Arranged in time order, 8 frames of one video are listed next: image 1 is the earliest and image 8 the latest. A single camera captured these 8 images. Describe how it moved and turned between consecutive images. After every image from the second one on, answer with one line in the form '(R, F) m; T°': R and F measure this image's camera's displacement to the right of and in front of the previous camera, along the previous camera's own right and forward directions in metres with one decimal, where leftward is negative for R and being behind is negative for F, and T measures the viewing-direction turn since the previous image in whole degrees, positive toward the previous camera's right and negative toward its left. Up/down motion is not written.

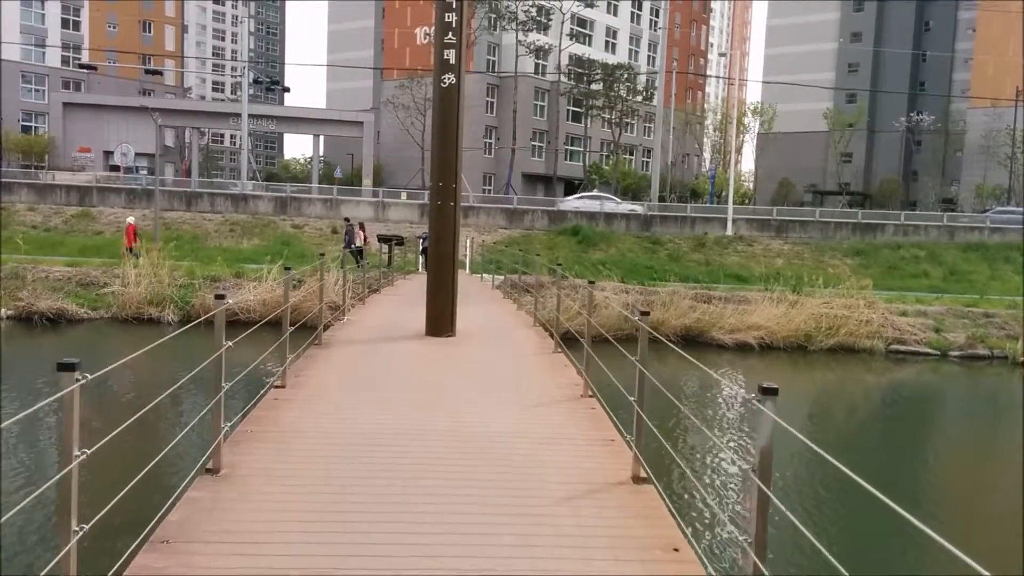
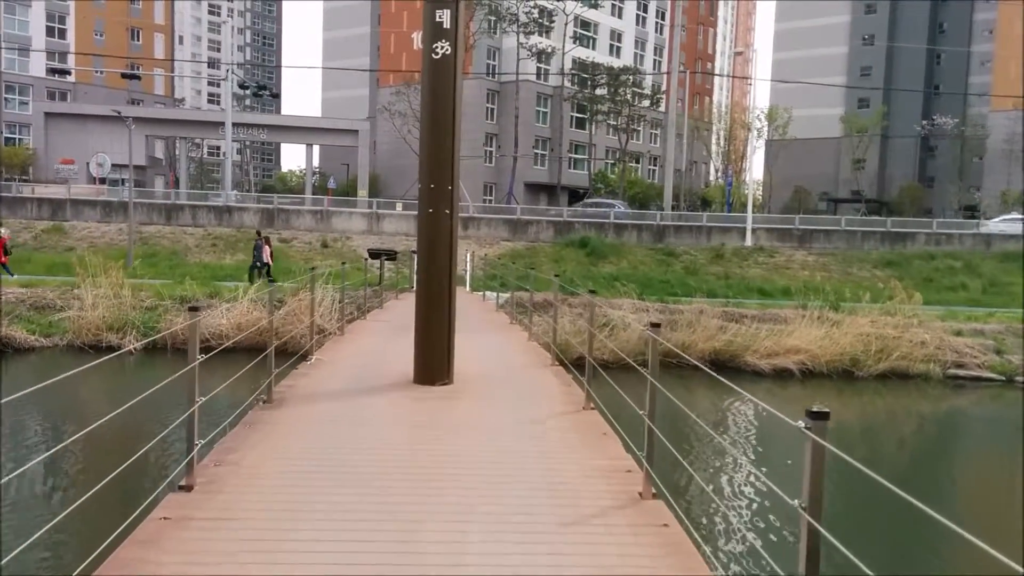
(-0.1, +1.6) m; 0°
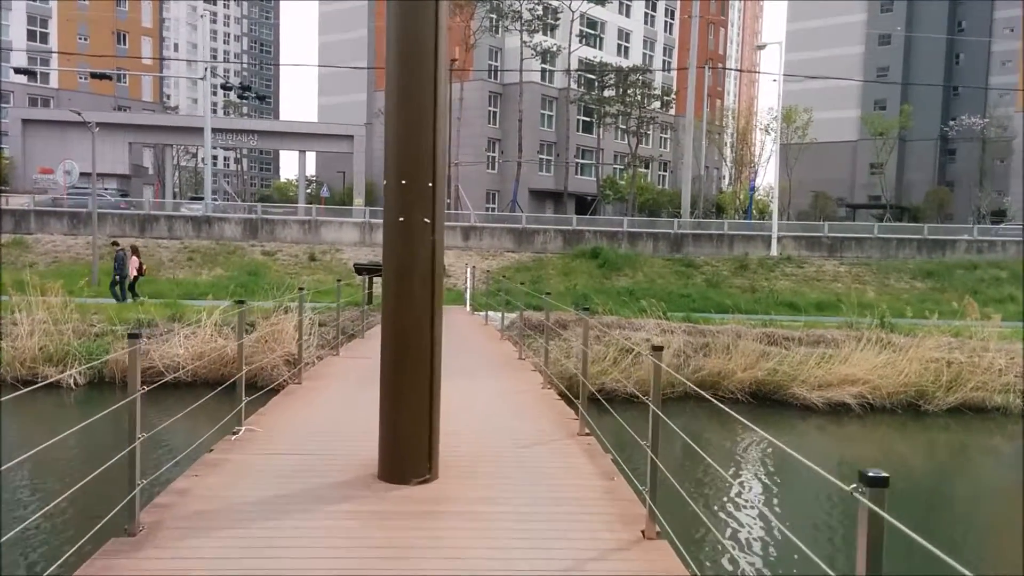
(0.0, +1.8) m; 0°
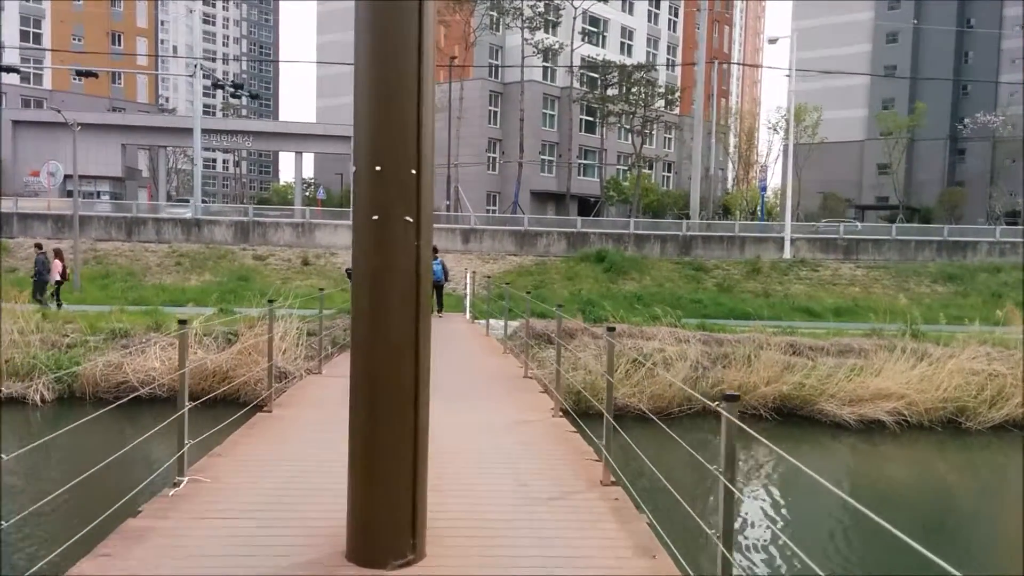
(0.0, +0.8) m; 0°
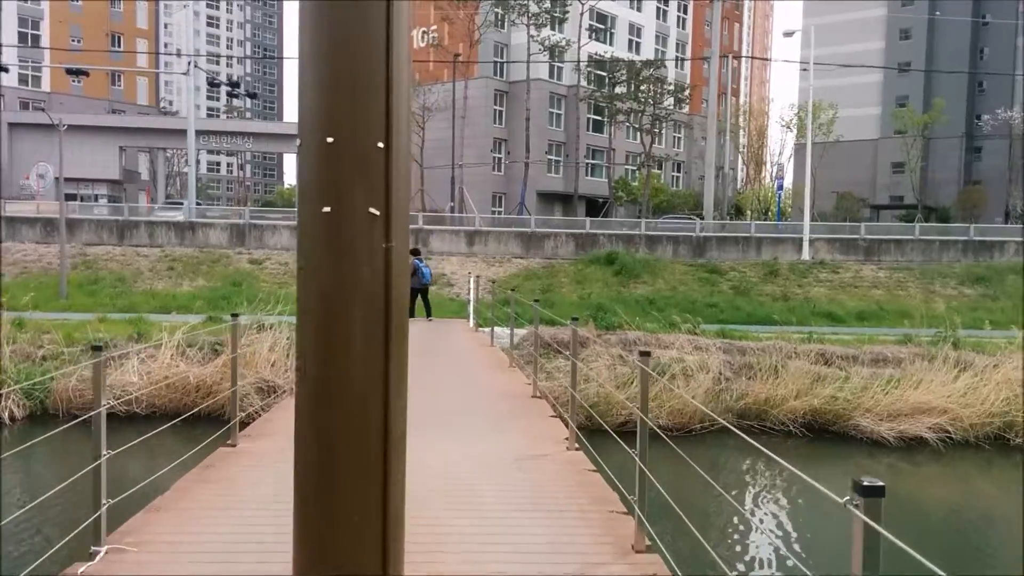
(0.0, +0.8) m; 0°
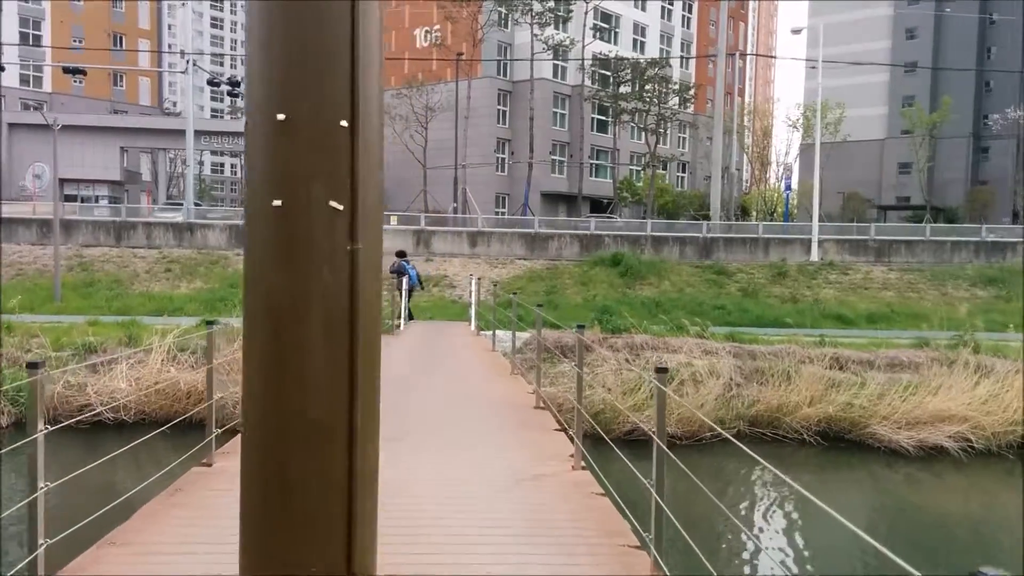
(0.0, +0.3) m; 0°
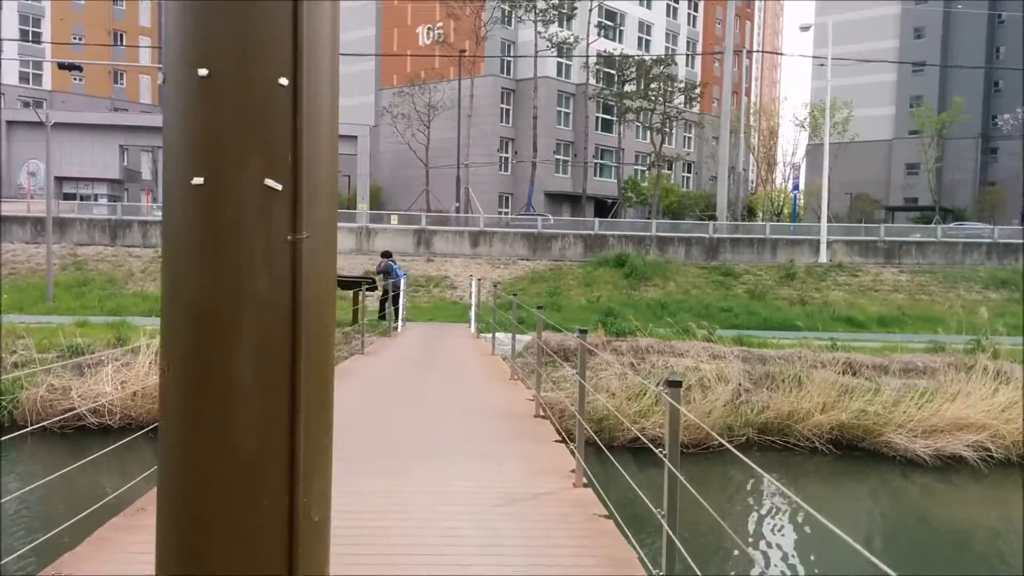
(0.0, +0.3) m; 0°
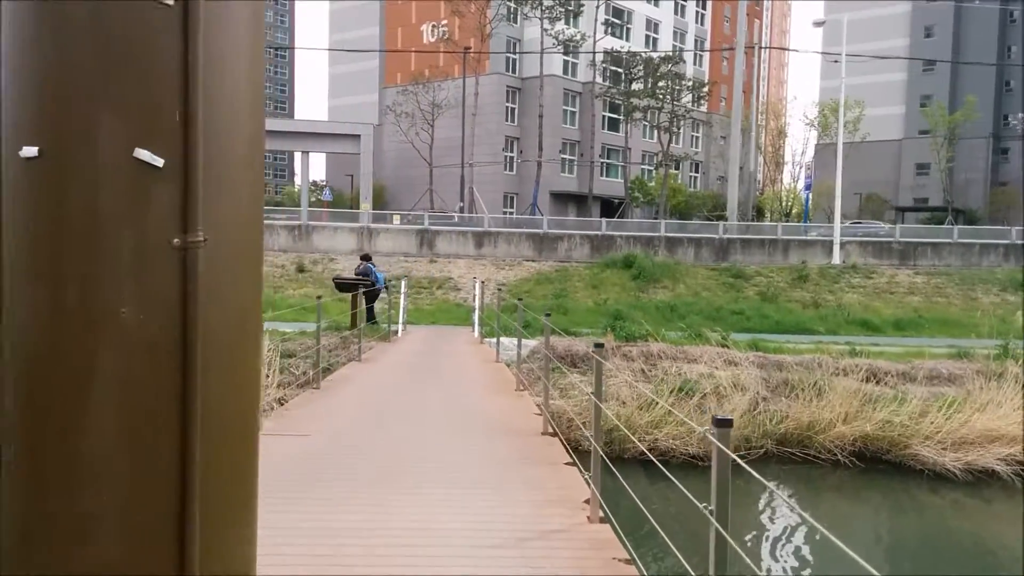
(0.0, +0.4) m; 0°
